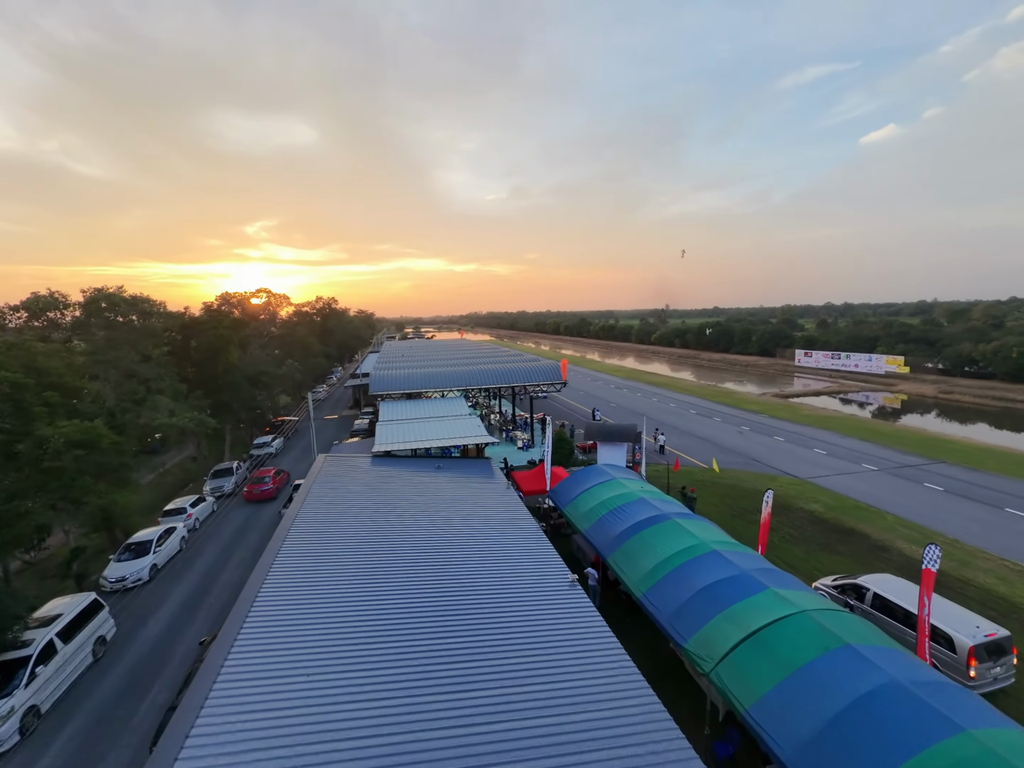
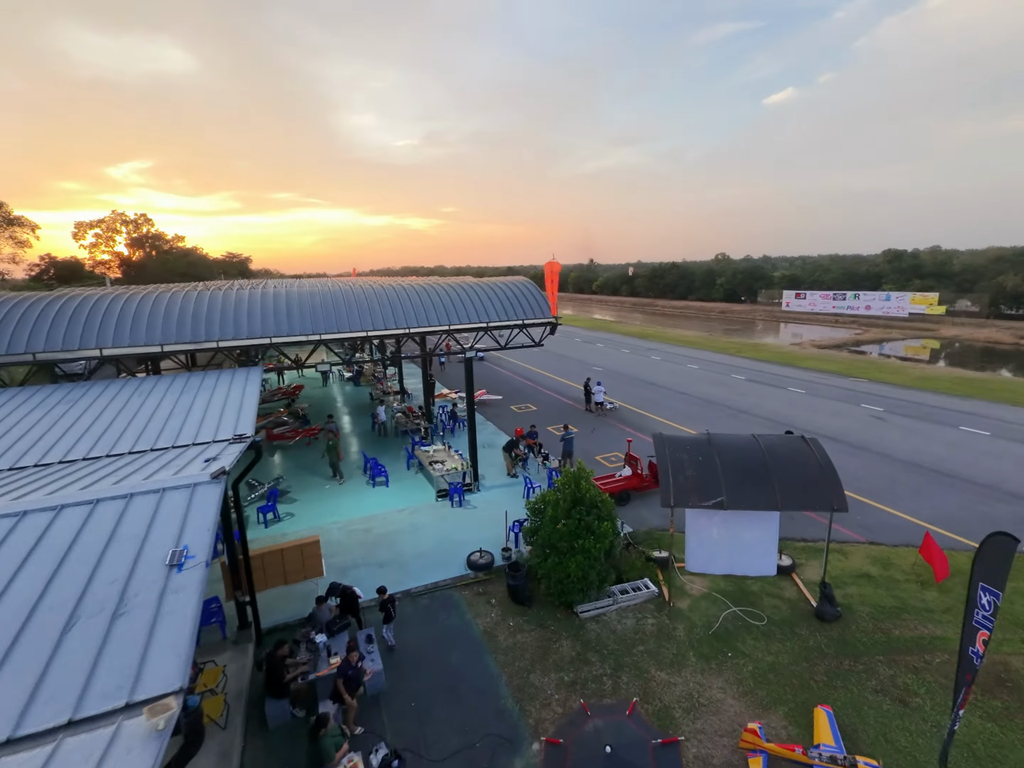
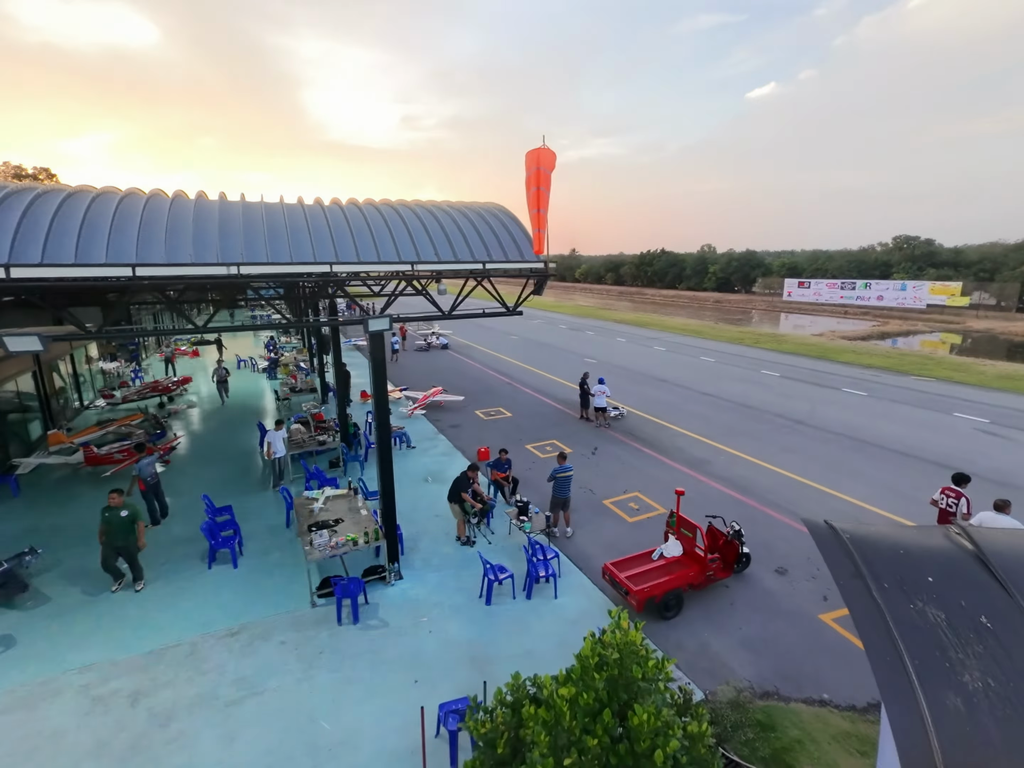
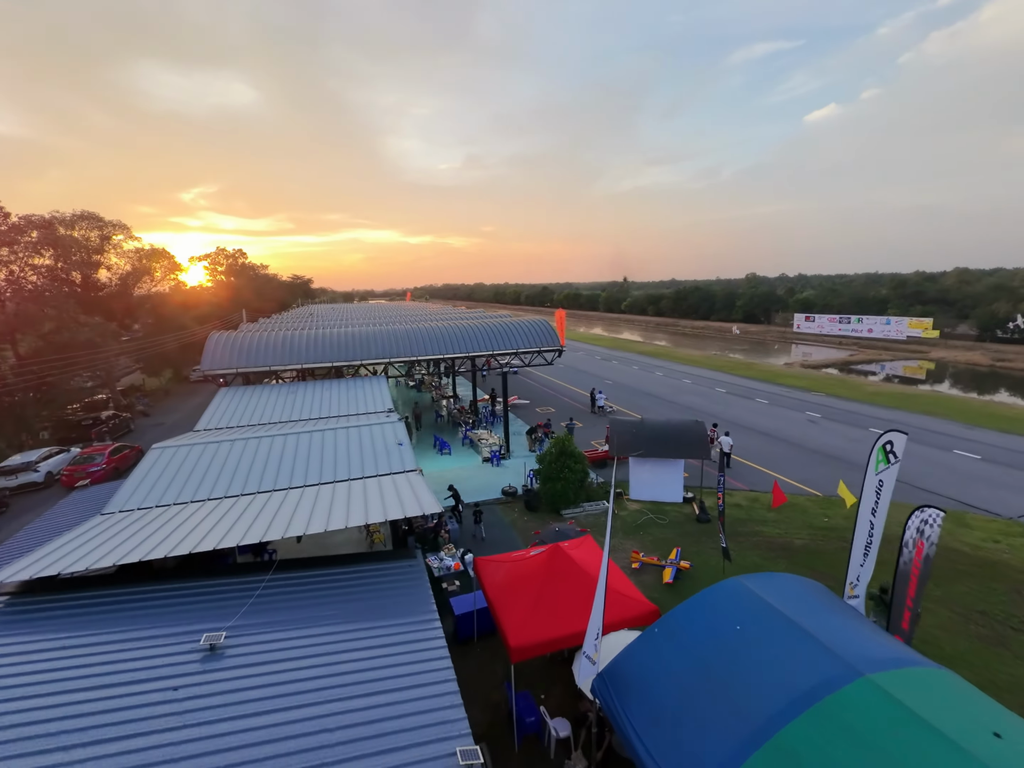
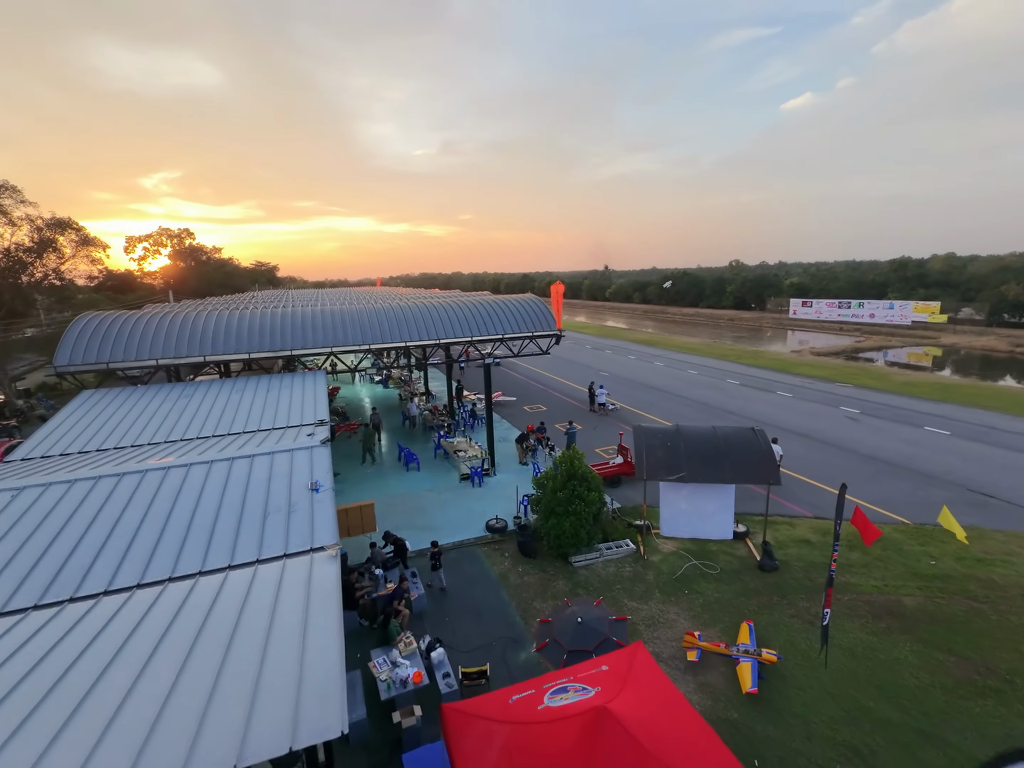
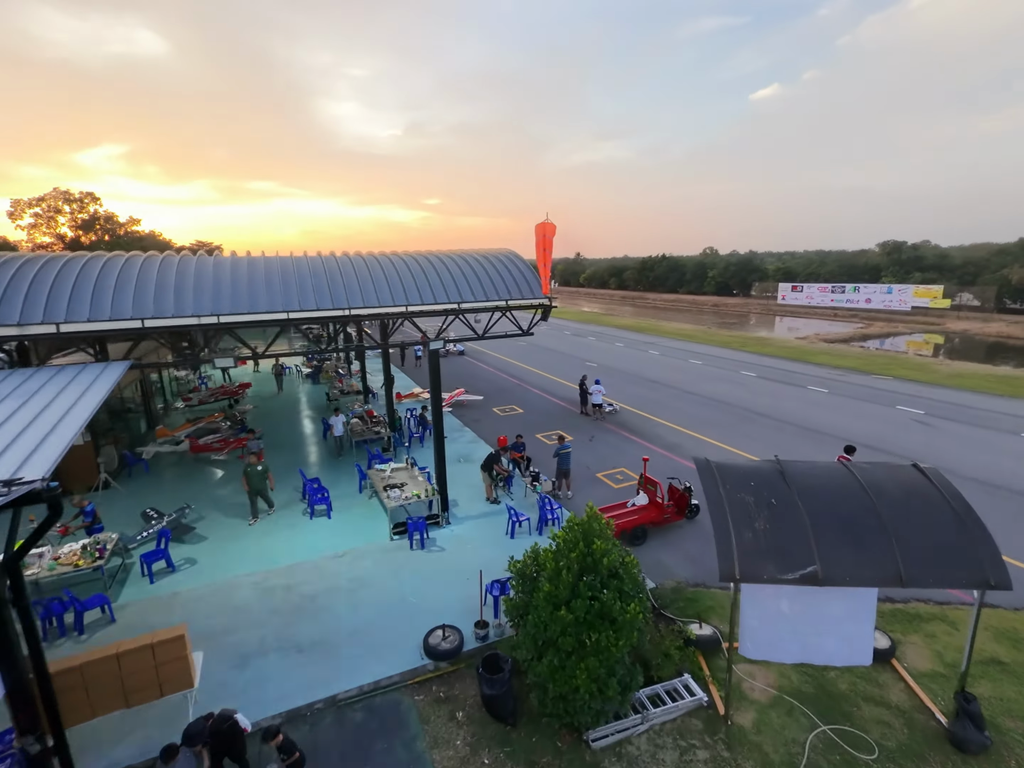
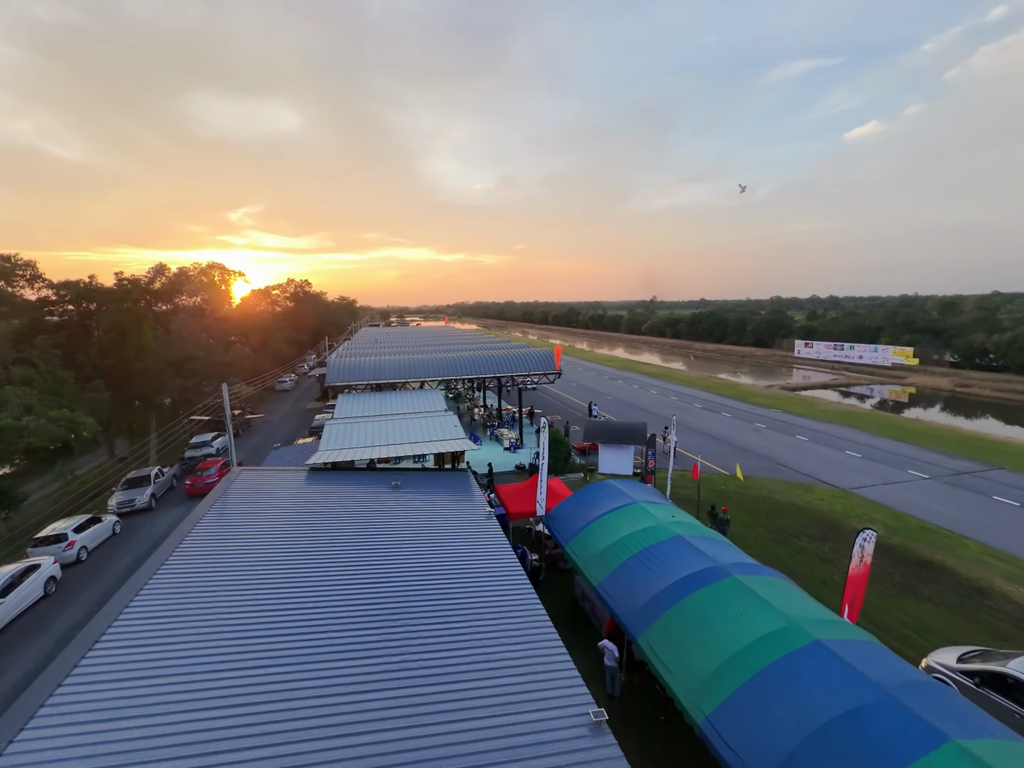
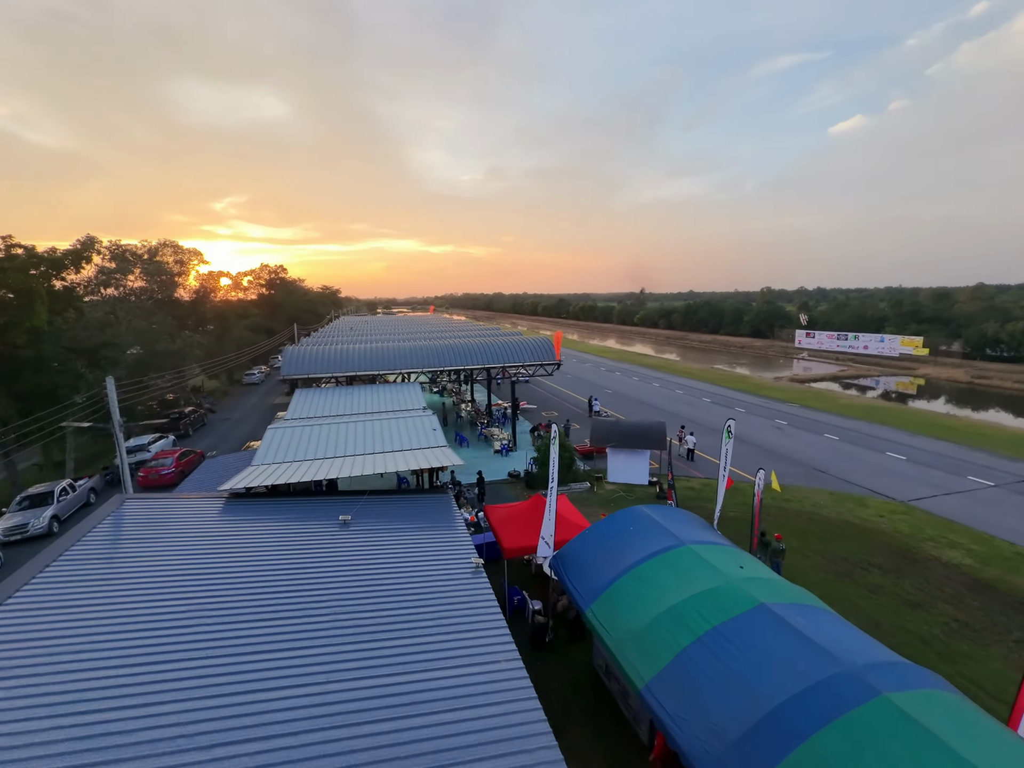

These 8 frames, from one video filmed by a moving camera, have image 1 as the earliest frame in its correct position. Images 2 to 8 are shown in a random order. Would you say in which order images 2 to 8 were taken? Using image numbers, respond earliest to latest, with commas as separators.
7, 8, 4, 5, 2, 6, 3
